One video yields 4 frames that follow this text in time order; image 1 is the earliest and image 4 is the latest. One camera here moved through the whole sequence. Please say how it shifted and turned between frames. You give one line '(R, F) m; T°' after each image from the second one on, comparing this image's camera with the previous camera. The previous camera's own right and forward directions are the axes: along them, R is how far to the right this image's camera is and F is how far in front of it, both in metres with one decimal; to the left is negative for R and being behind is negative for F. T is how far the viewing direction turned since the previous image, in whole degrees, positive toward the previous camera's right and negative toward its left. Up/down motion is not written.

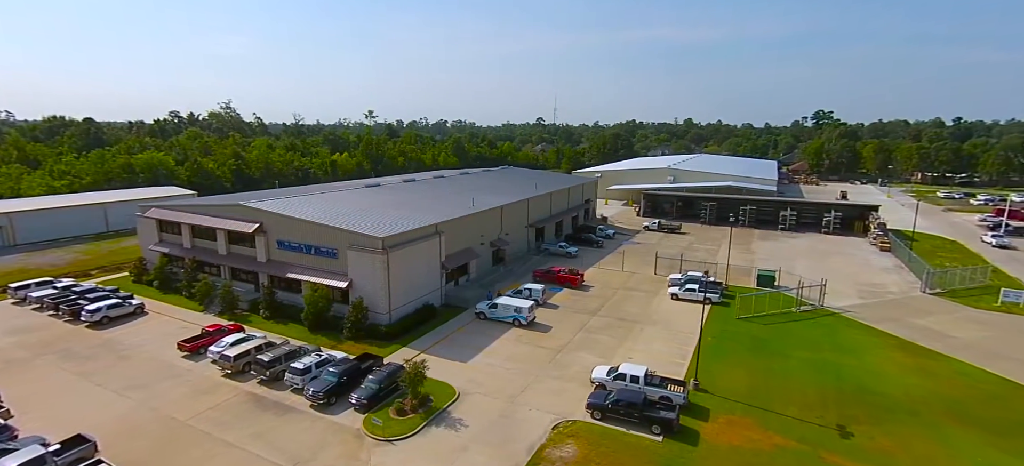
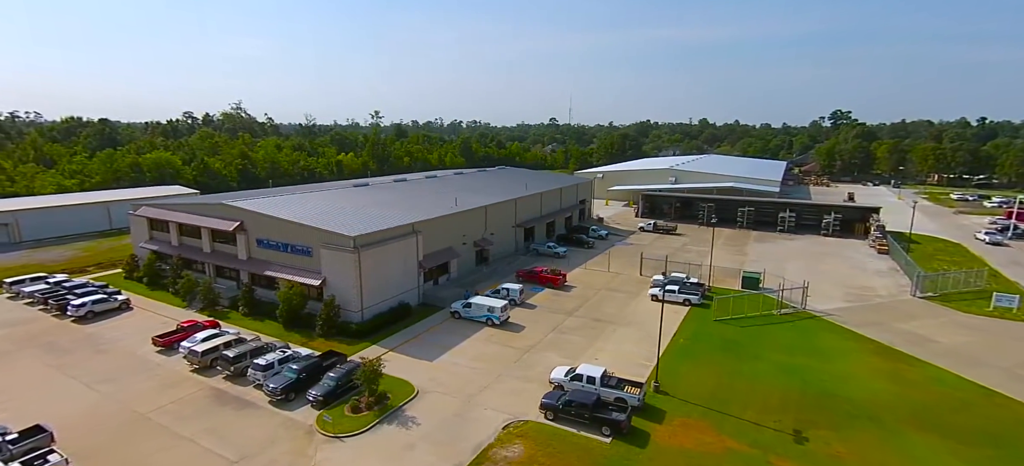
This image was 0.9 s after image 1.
(+2.7, 0.0) m; -2°
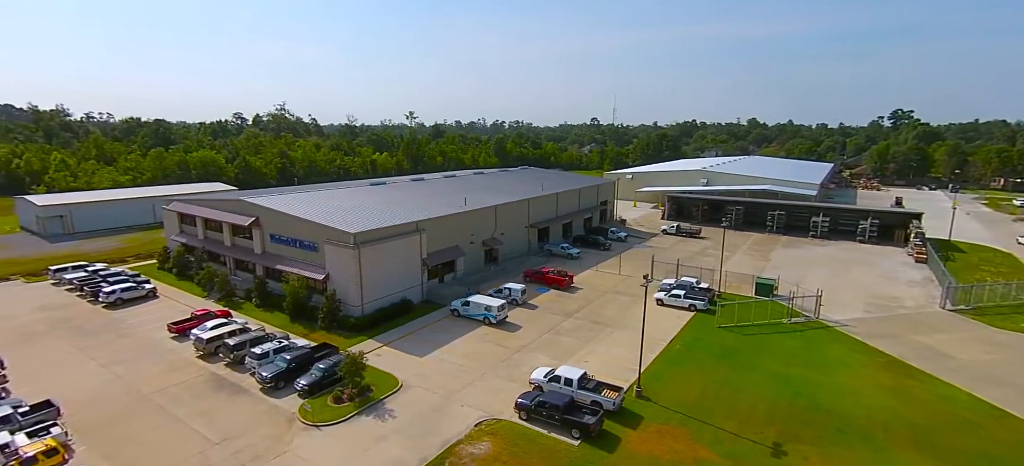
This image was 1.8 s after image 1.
(+2.8, -0.1) m; -5°
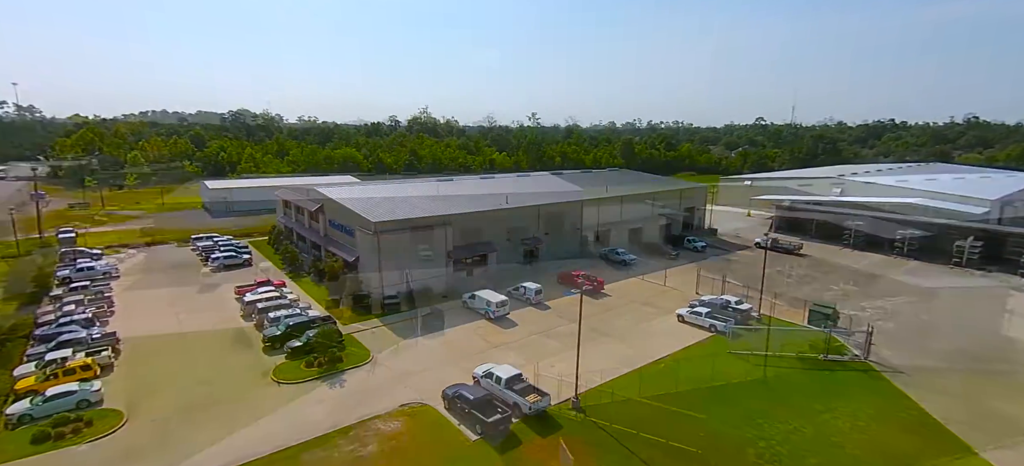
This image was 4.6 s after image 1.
(+9.6, +1.0) m; -17°
